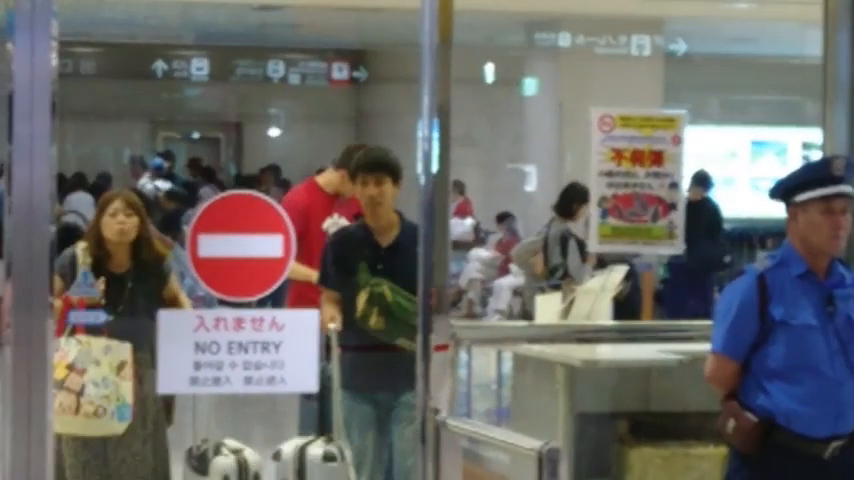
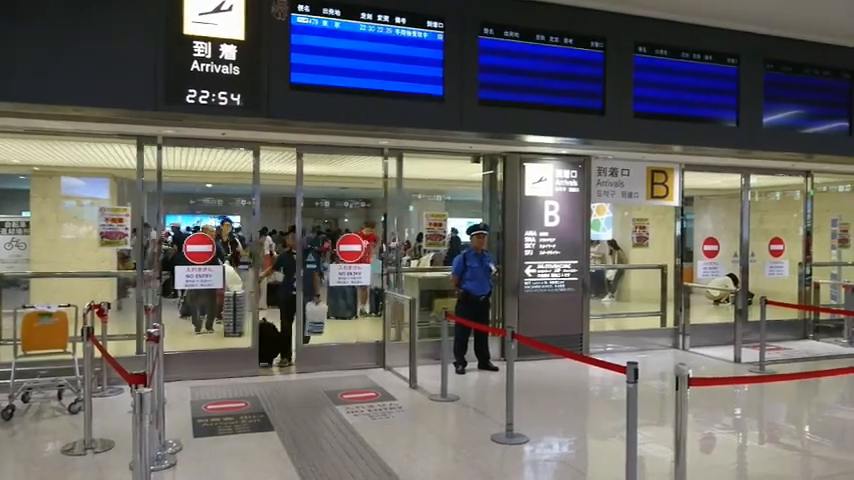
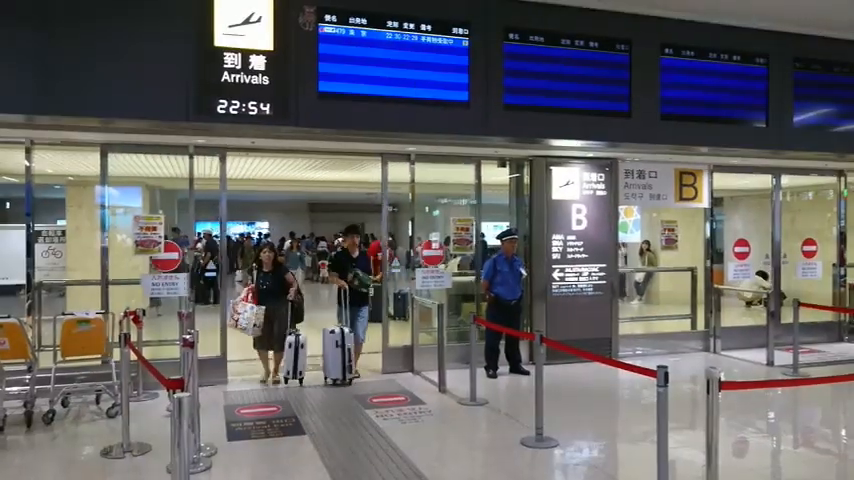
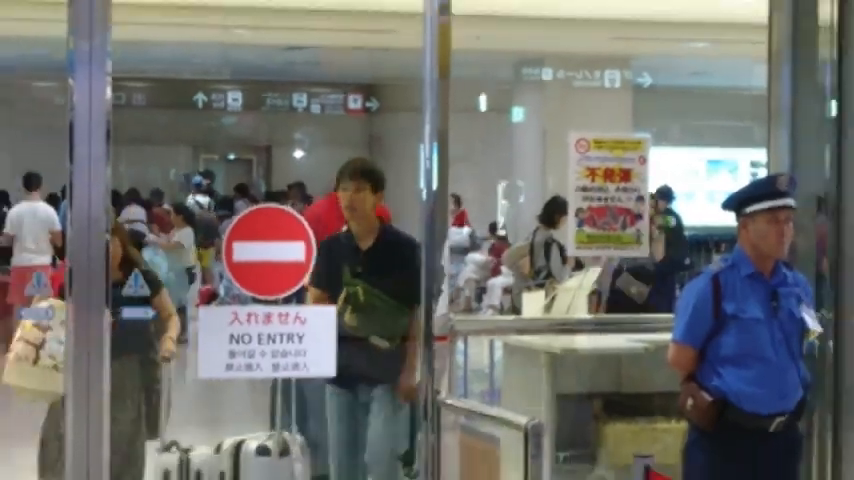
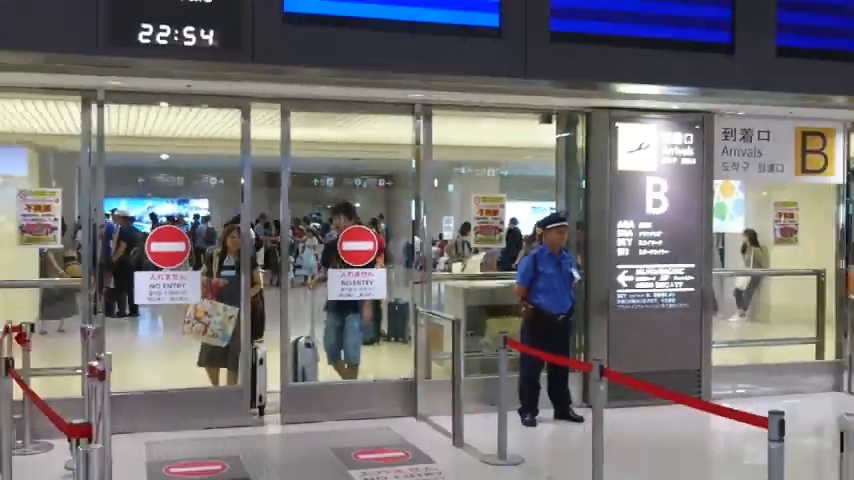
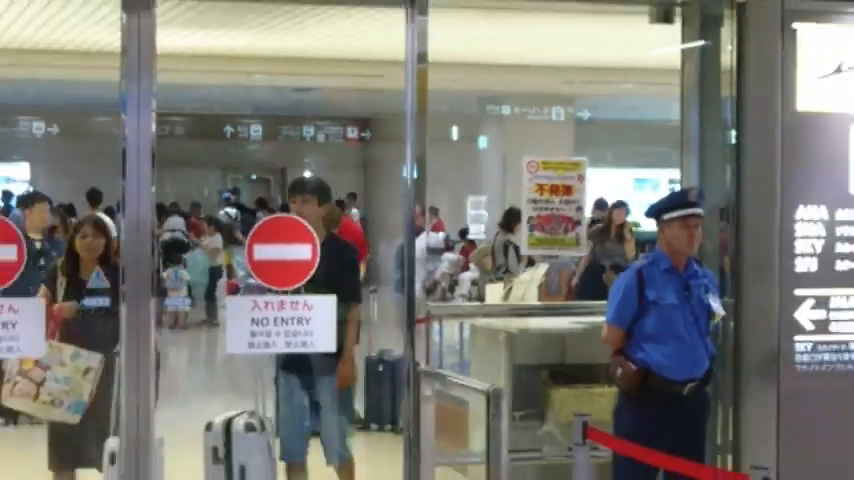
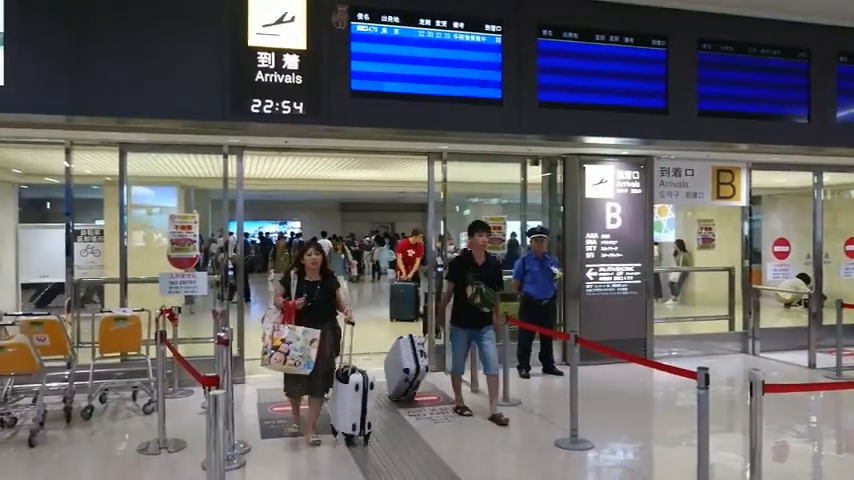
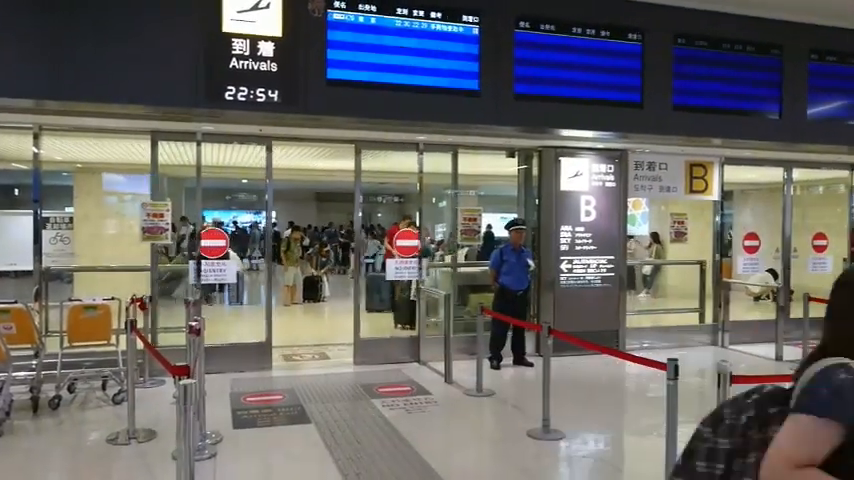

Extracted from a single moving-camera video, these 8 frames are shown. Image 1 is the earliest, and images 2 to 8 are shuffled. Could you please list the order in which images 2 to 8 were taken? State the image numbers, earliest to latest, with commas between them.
4, 6, 5, 3, 7, 8, 2
